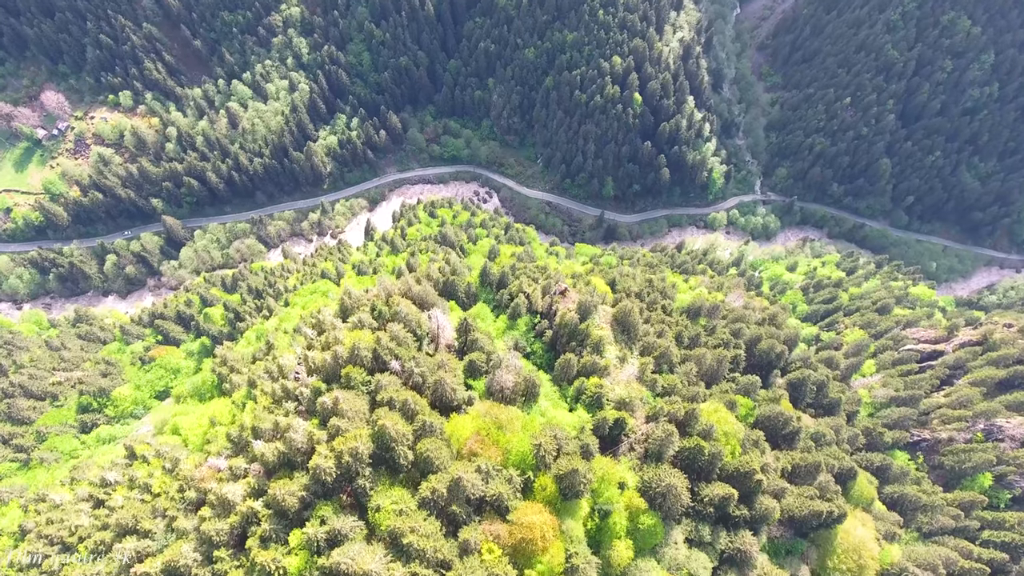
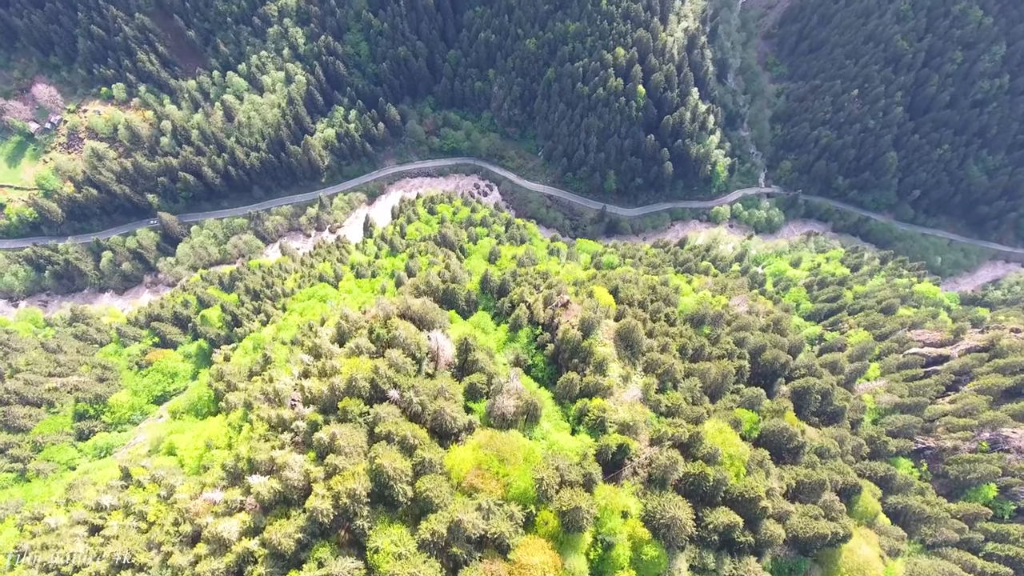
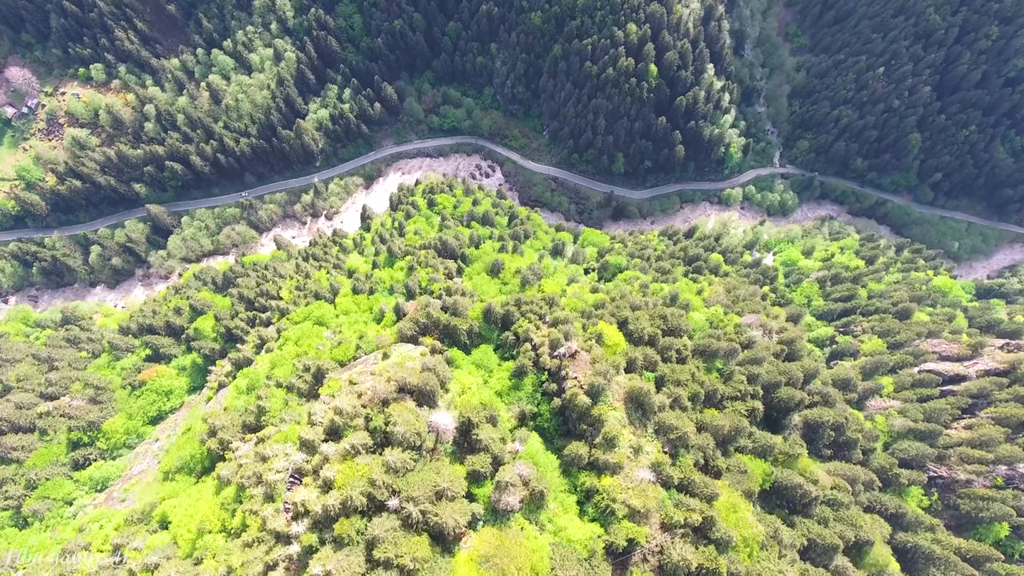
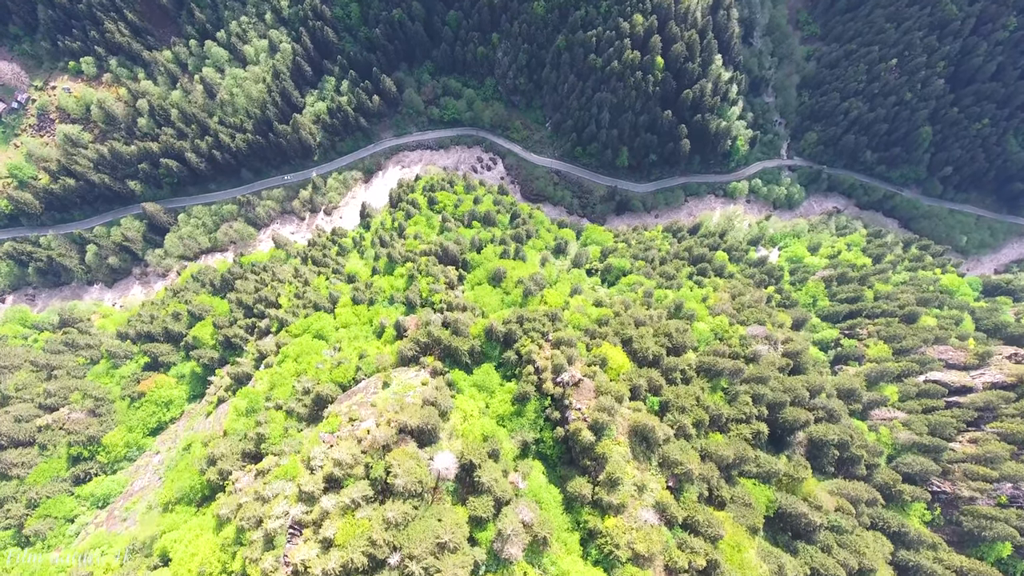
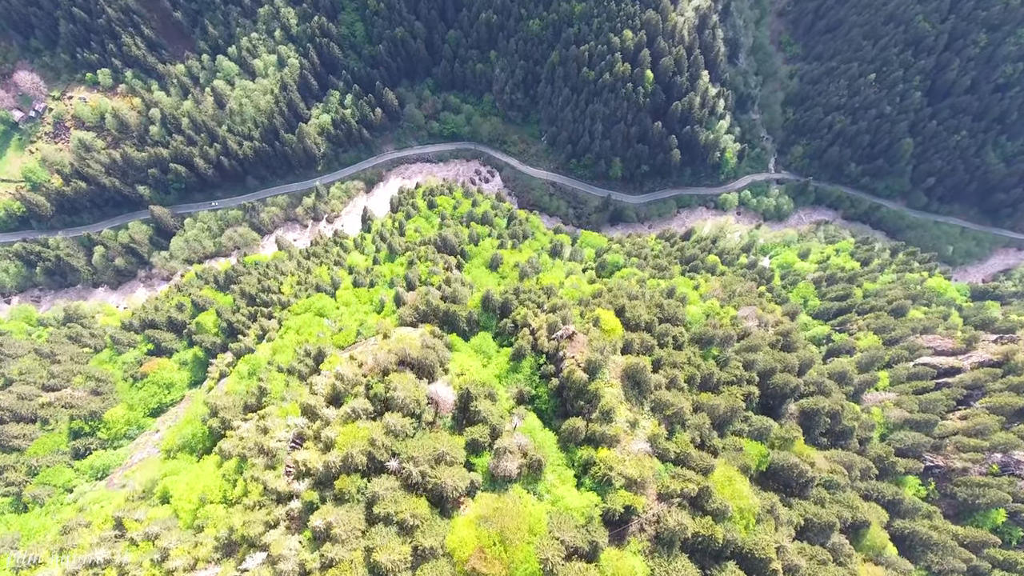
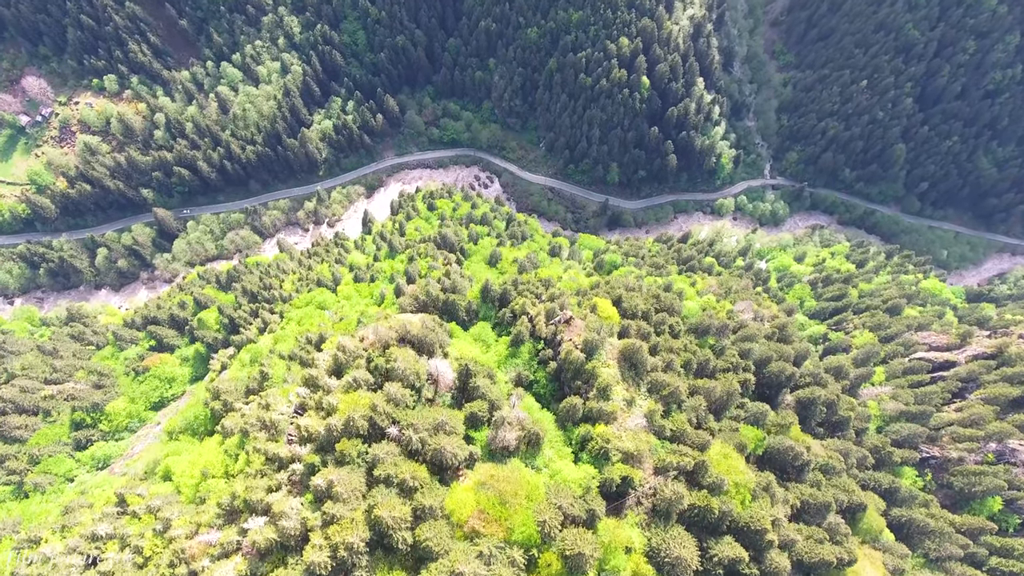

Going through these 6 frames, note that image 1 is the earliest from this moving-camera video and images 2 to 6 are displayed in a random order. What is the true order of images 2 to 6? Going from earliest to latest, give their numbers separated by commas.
2, 6, 5, 3, 4
